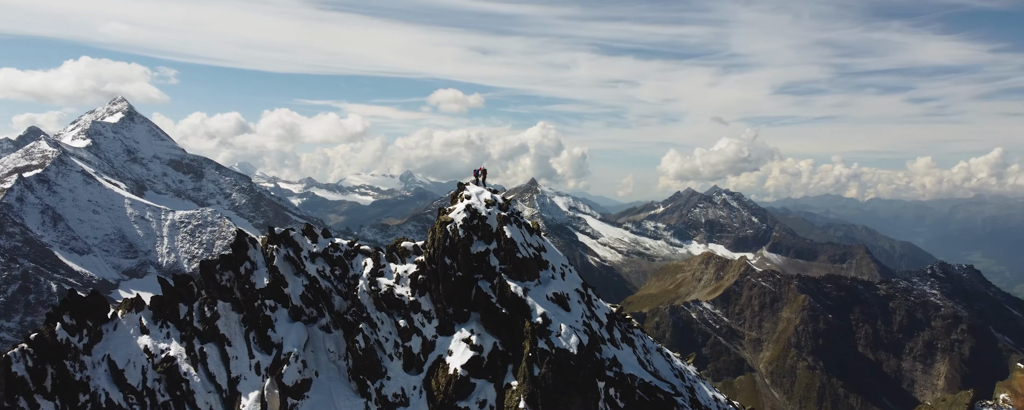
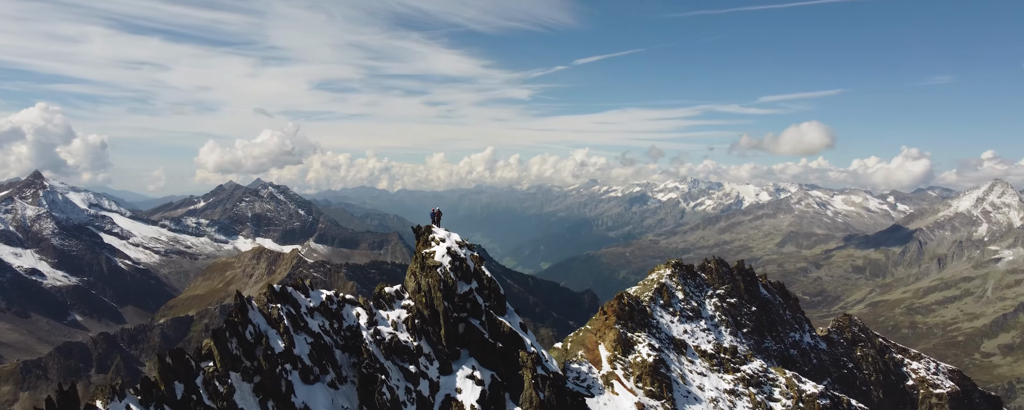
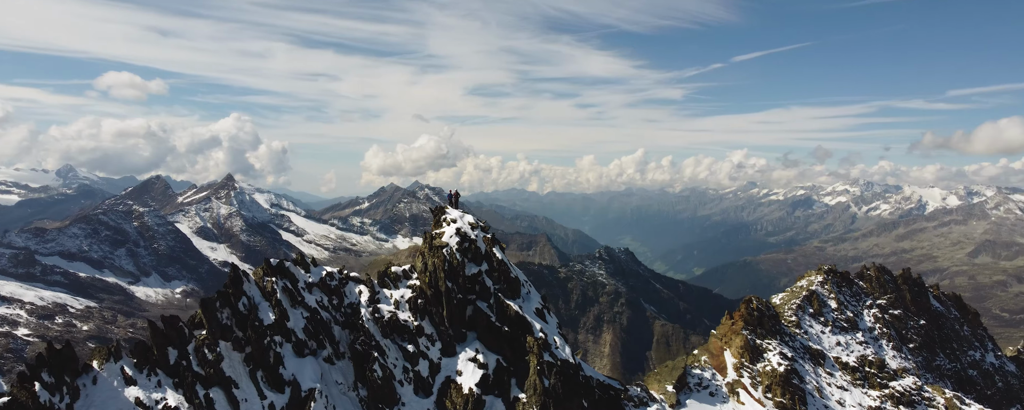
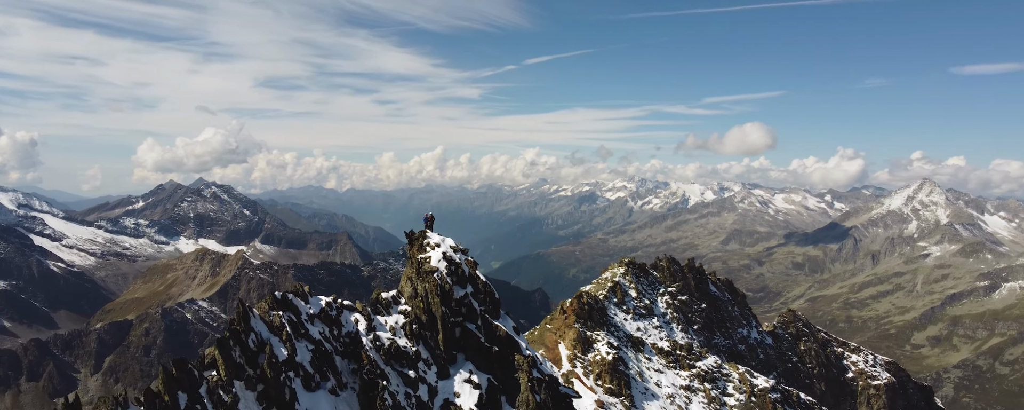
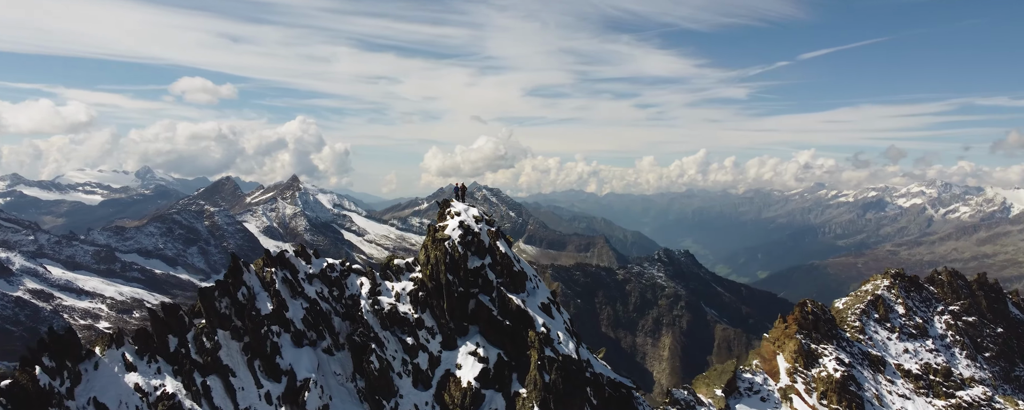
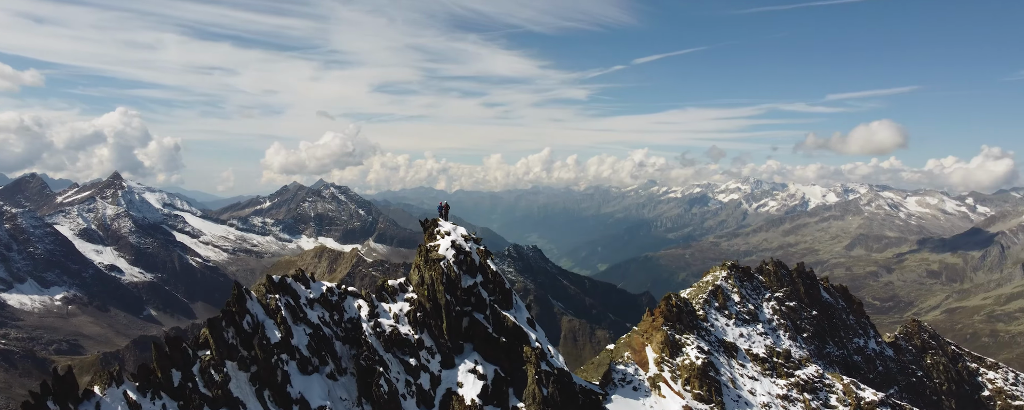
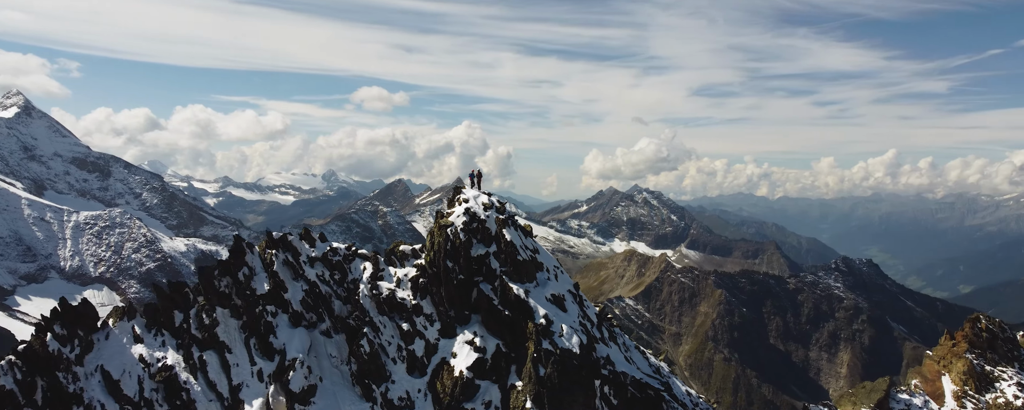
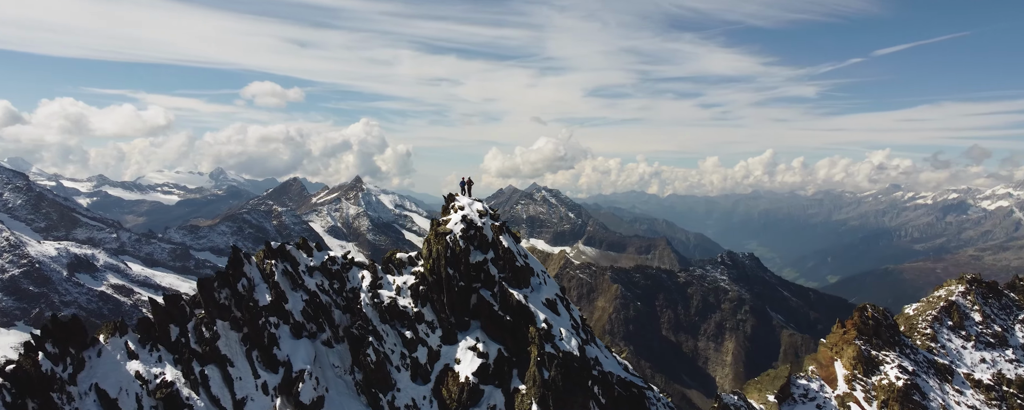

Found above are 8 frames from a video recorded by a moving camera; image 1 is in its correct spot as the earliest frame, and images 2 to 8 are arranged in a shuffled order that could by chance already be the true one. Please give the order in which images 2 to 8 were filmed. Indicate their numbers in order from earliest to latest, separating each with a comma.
7, 8, 5, 3, 6, 2, 4
